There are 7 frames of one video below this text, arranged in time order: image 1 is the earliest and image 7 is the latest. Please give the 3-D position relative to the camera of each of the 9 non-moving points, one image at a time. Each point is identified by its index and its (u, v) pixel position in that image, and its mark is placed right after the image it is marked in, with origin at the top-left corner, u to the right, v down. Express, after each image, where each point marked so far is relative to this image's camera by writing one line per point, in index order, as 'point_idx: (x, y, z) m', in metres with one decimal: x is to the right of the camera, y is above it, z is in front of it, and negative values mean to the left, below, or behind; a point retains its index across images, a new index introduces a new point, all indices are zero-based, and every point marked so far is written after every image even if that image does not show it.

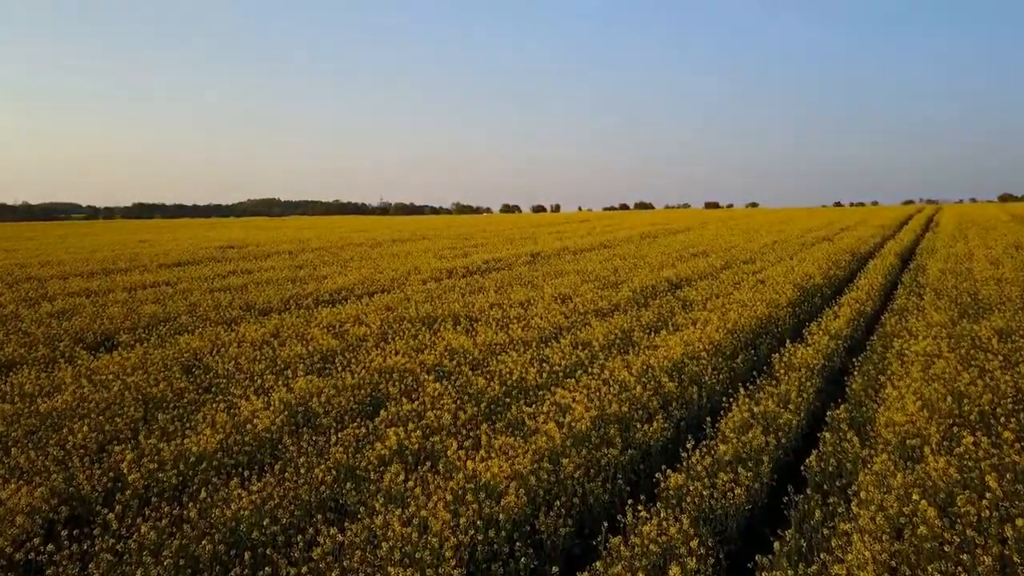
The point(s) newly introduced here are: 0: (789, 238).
0: (+7.9, +1.4, +19.5) m
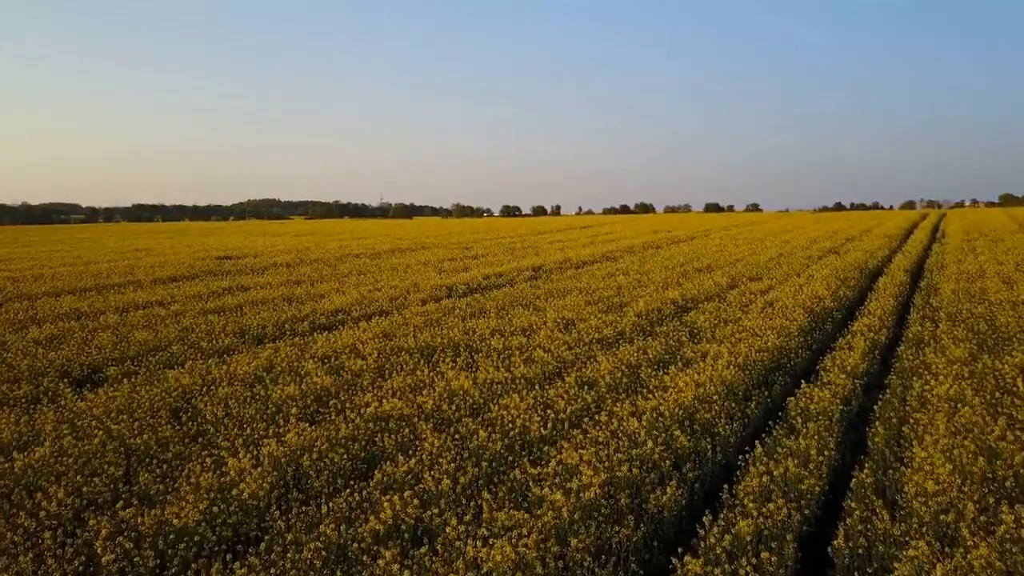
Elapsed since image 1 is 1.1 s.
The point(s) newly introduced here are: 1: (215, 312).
0: (+7.9, +1.0, +19.2) m
1: (-5.3, -0.4, +12.2) m
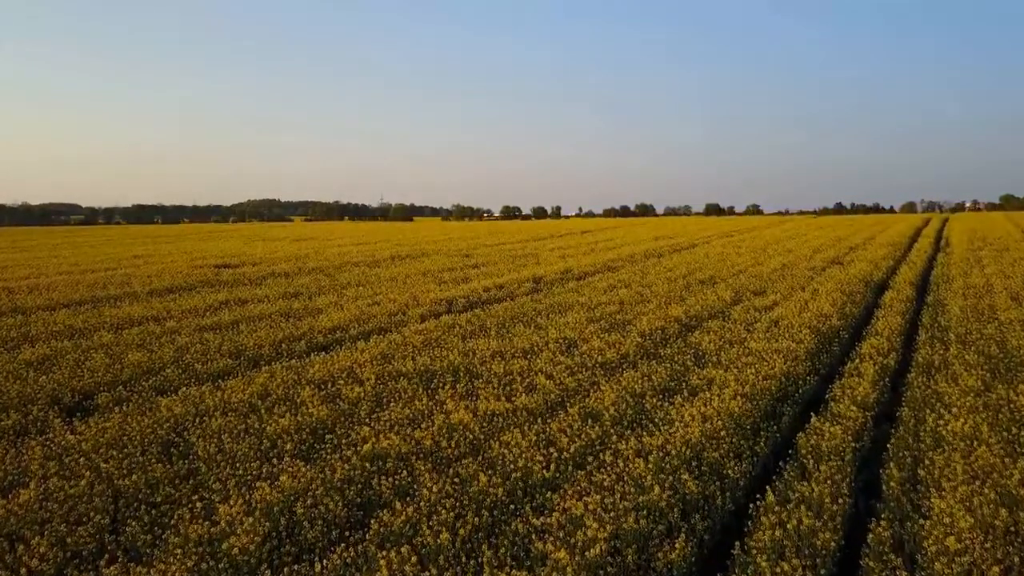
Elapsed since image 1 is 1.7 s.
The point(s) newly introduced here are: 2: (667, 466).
0: (+8.0, +0.7, +19.0) m
1: (-5.3, -0.7, +12.0) m
2: (+1.3, -1.5, +5.6) m
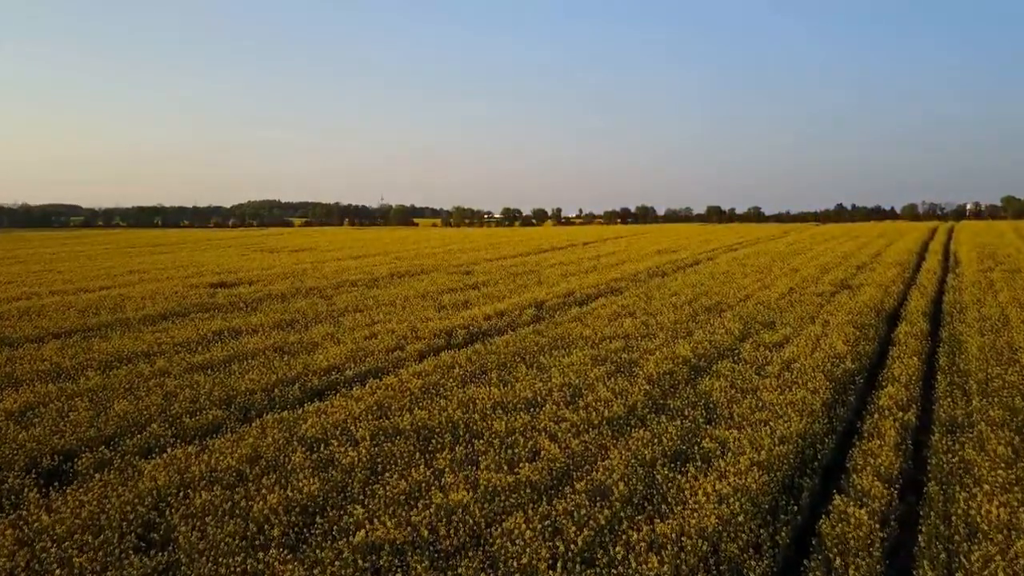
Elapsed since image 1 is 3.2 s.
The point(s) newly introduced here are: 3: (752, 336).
0: (+8.0, +0.1, +18.6) m
1: (-5.2, -1.4, +11.6) m
2: (+1.3, -2.1, +5.2) m
3: (+4.5, -0.9, +12.9) m
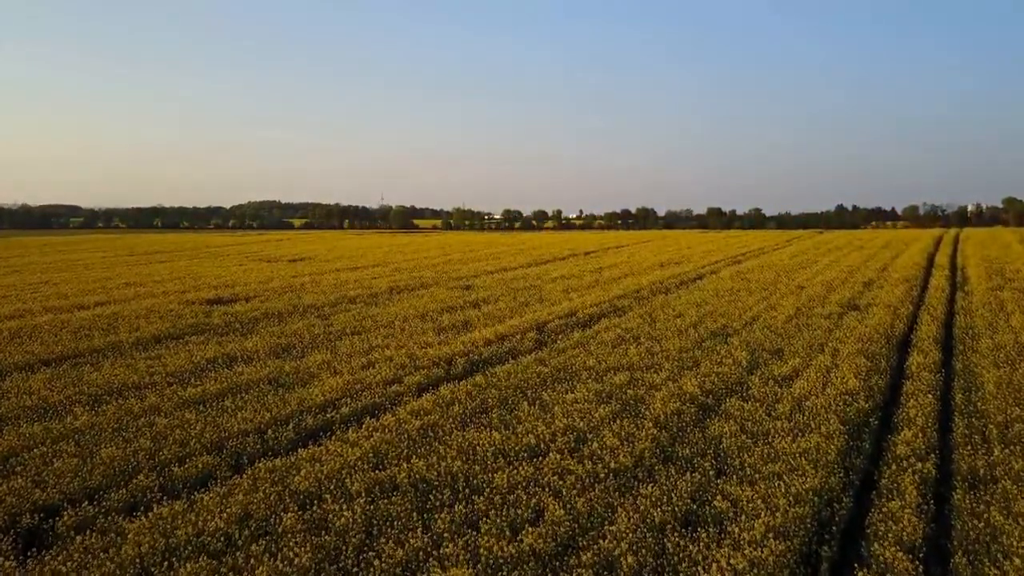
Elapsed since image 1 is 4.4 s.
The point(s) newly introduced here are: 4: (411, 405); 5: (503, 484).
0: (+8.0, -0.5, +18.3) m
1: (-5.2, -1.9, +11.2) m
2: (+1.3, -2.7, +4.8) m
3: (+4.6, -1.4, +12.6) m
4: (-1.6, -1.9, +10.9) m
5: (-0.1, -2.2, +7.8) m
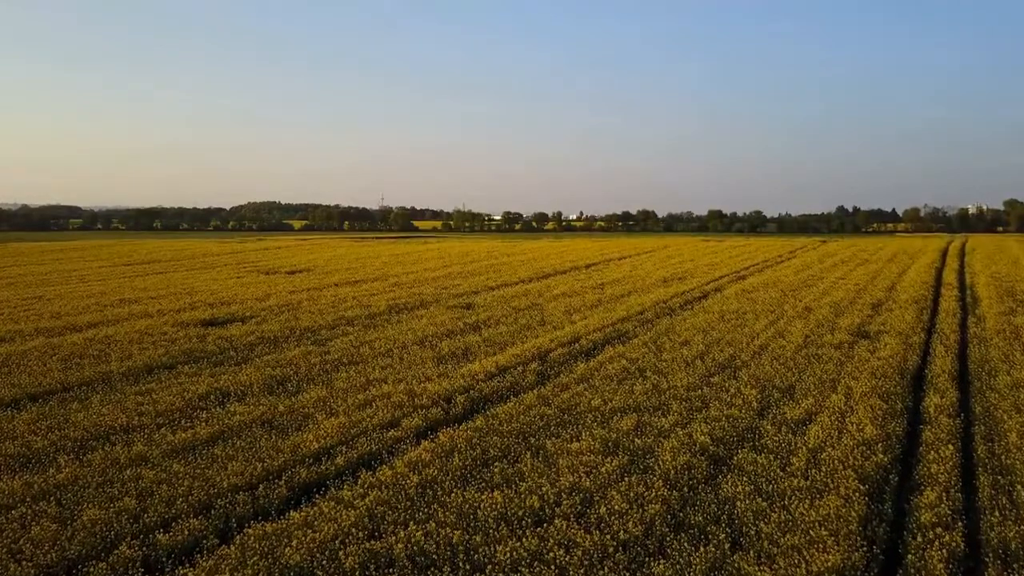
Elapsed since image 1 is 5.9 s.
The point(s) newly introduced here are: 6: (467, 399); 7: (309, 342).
0: (+8.1, -1.2, +17.8) m
1: (-5.2, -2.6, +10.8) m
2: (+1.4, -3.3, +4.4) m
3: (+4.6, -2.1, +12.1) m
4: (-1.6, -2.6, +10.5) m
5: (-0.1, -2.9, +7.4) m
6: (-0.9, -2.2, +13.2) m
7: (-5.5, -1.5, +18.6) m
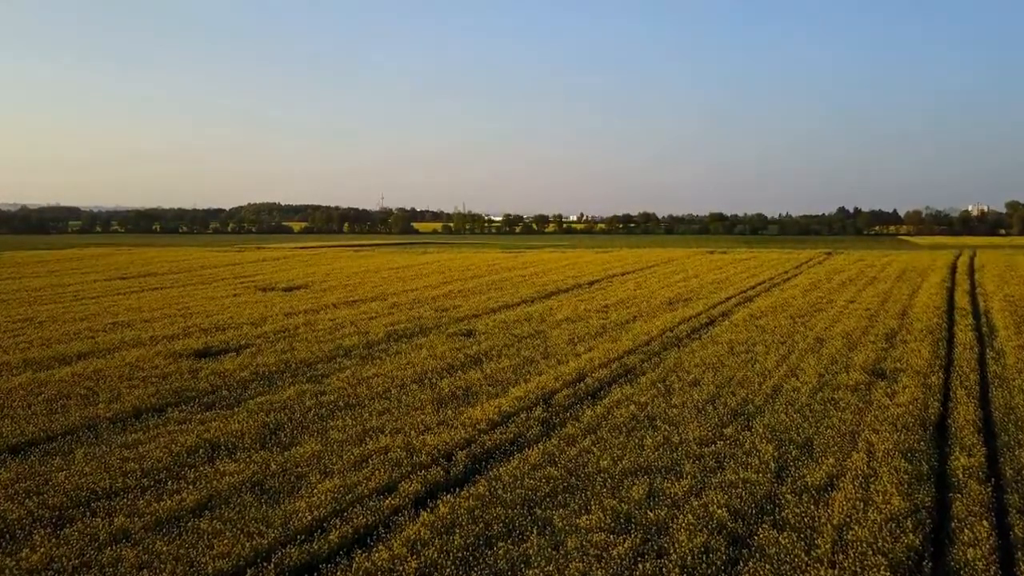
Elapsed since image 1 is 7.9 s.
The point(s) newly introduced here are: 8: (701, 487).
0: (+8.1, -2.1, +17.2) m
1: (-5.1, -3.5, +10.1) m
2: (+1.4, -4.3, +3.8) m
3: (+4.7, -3.1, +11.5) m
4: (-1.5, -3.5, +9.8) m
5: (0.0, -3.9, +6.8) m
6: (-0.8, -3.1, +12.5) m
7: (-5.4, -2.4, +18.0) m
8: (+3.0, -3.1, +11.0) m
